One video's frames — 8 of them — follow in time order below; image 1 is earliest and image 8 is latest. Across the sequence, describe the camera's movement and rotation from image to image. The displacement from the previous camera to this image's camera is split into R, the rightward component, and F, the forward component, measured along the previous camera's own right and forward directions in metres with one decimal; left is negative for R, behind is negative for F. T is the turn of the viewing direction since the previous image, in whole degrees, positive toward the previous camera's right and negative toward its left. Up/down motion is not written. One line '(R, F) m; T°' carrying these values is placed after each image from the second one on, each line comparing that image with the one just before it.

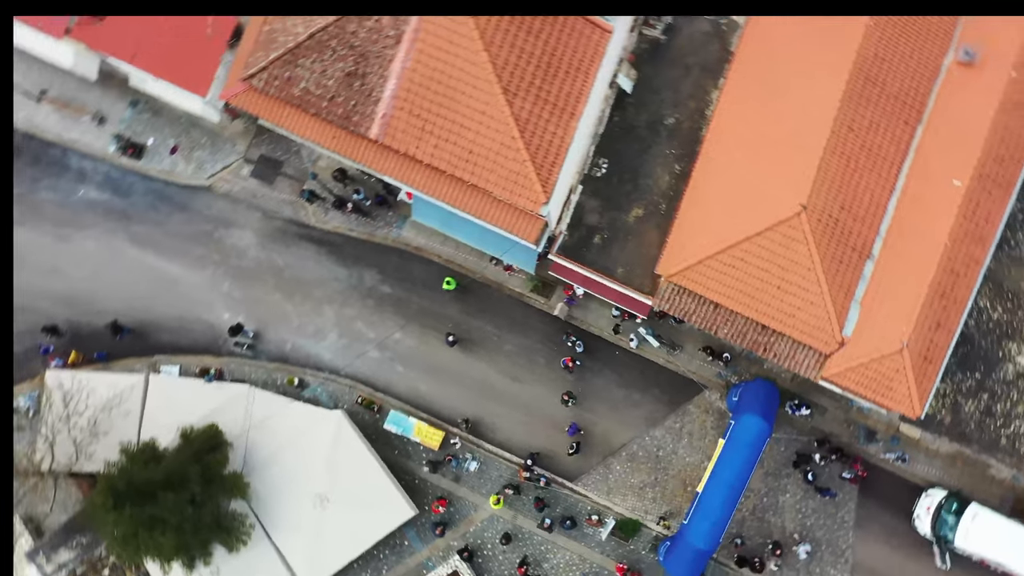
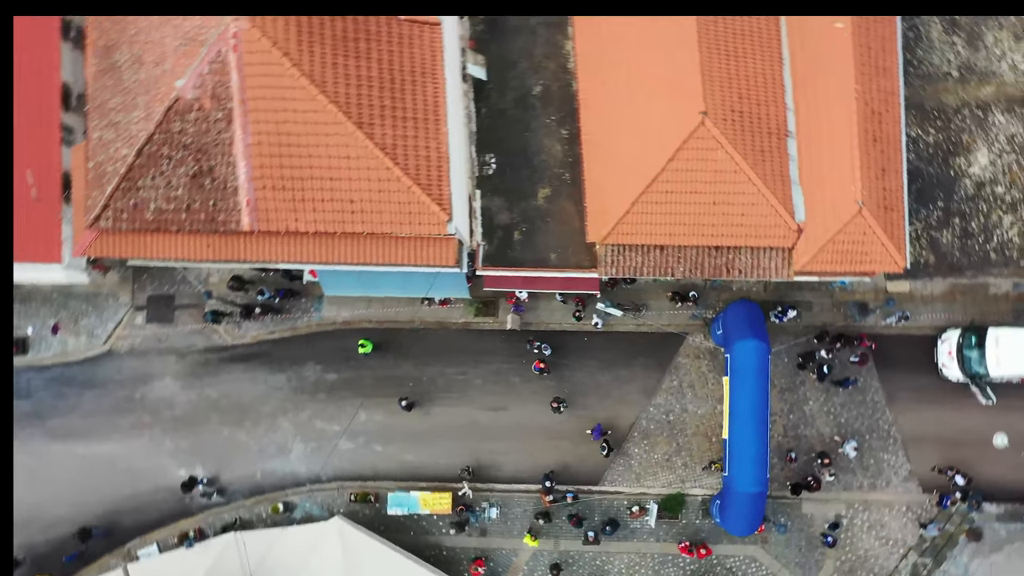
(+0.2, +1.2) m; +3°
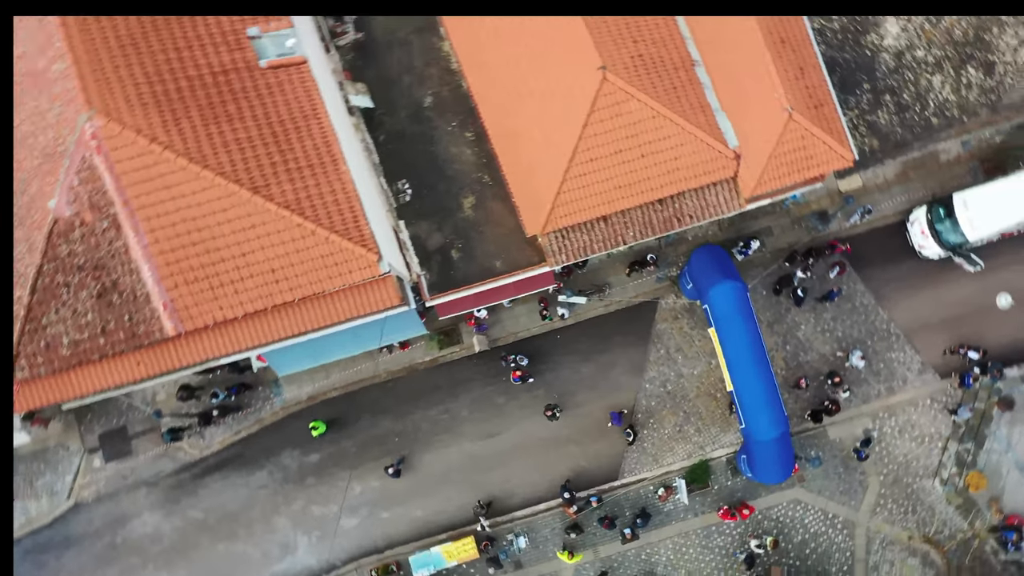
(+0.1, +1.0) m; +2°
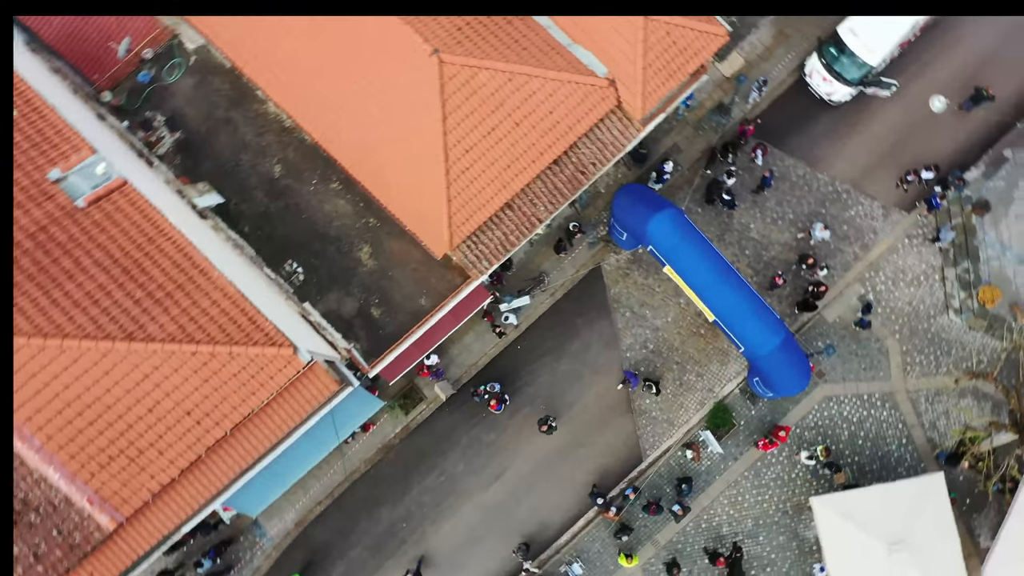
(+0.2, +1.5) m; +3°
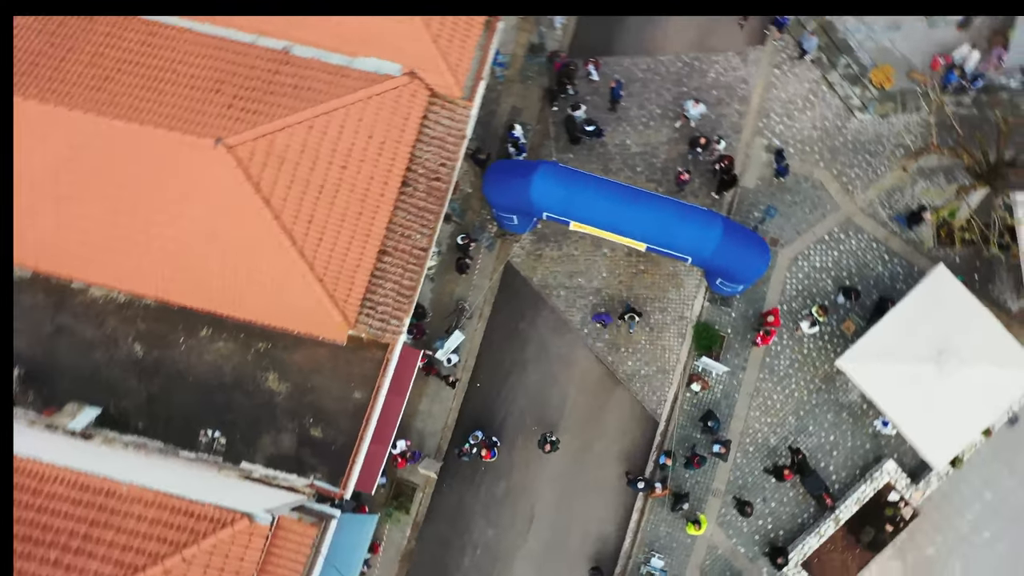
(+0.2, +1.4) m; +4°
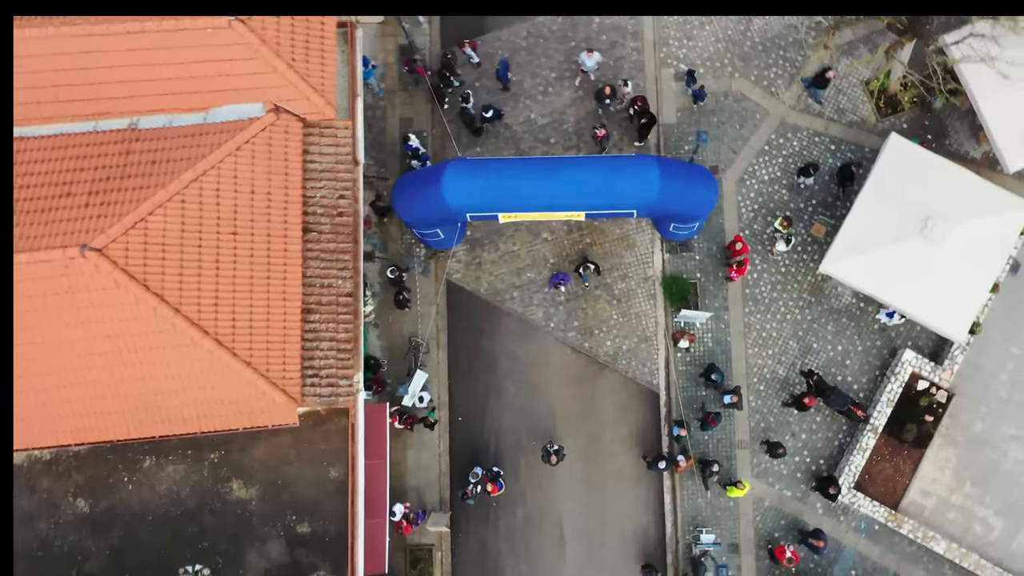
(+0.1, +1.2) m; +3°
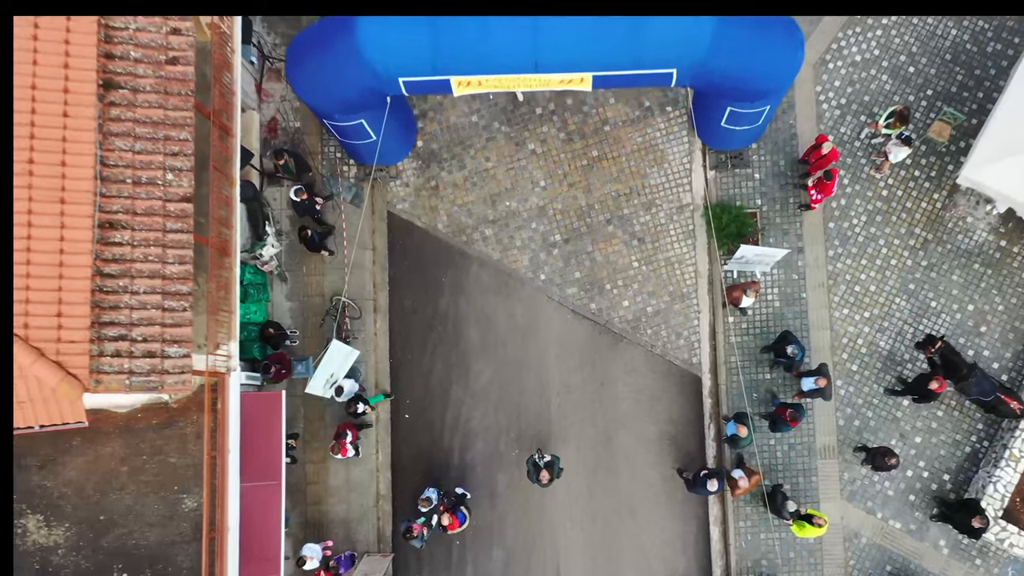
(+0.3, +4.5) m; 0°
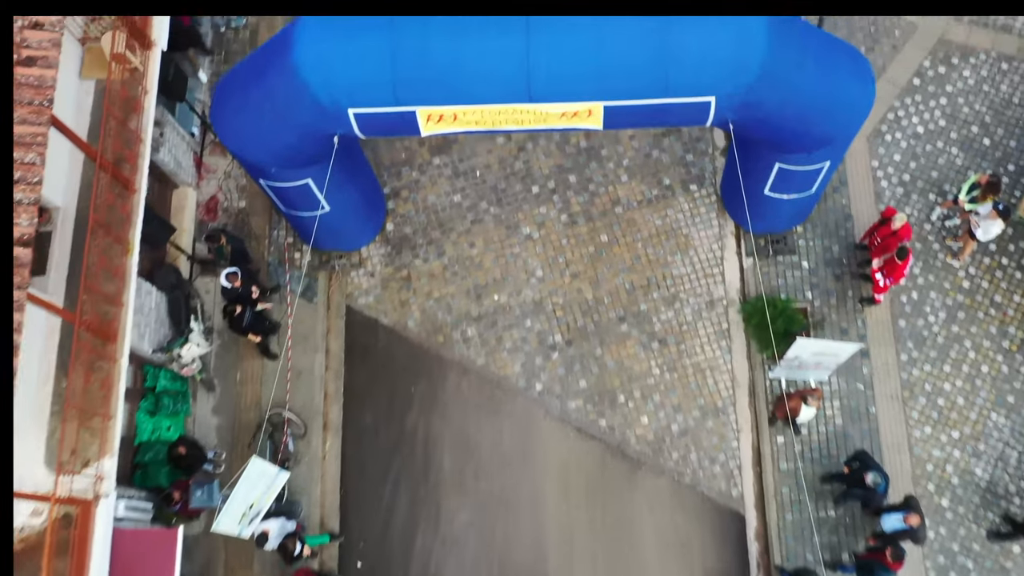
(+0.2, +1.9) m; -1°
